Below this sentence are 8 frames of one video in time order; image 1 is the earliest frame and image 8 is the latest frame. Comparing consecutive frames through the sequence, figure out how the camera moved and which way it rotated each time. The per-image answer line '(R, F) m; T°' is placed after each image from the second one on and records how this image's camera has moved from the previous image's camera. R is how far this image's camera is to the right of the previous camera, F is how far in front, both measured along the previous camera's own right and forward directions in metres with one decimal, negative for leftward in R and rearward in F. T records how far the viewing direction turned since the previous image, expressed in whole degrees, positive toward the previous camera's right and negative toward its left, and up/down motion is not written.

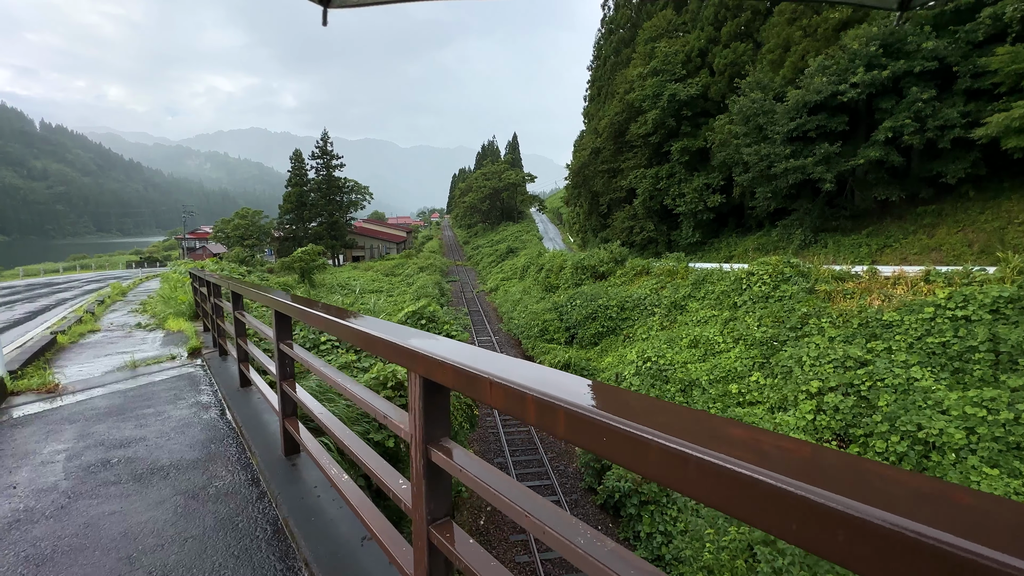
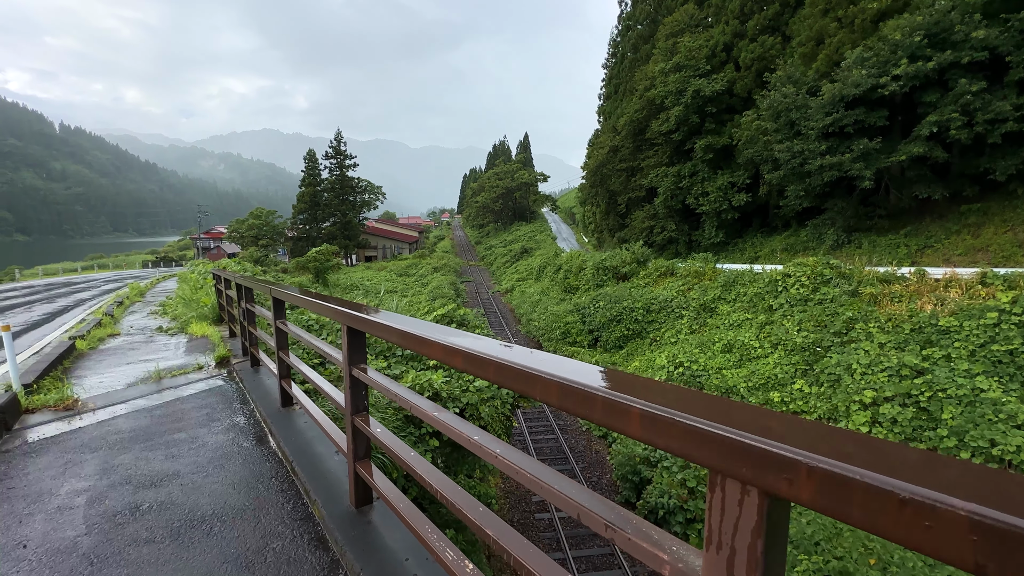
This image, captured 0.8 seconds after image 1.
(-0.3, +0.3) m; -1°
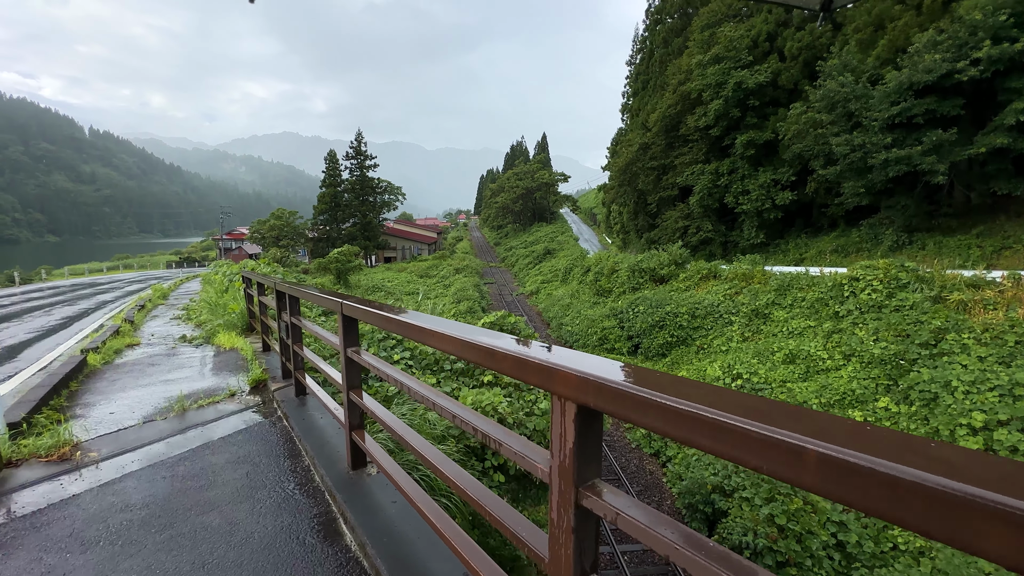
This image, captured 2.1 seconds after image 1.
(-0.5, +0.6) m; -2°
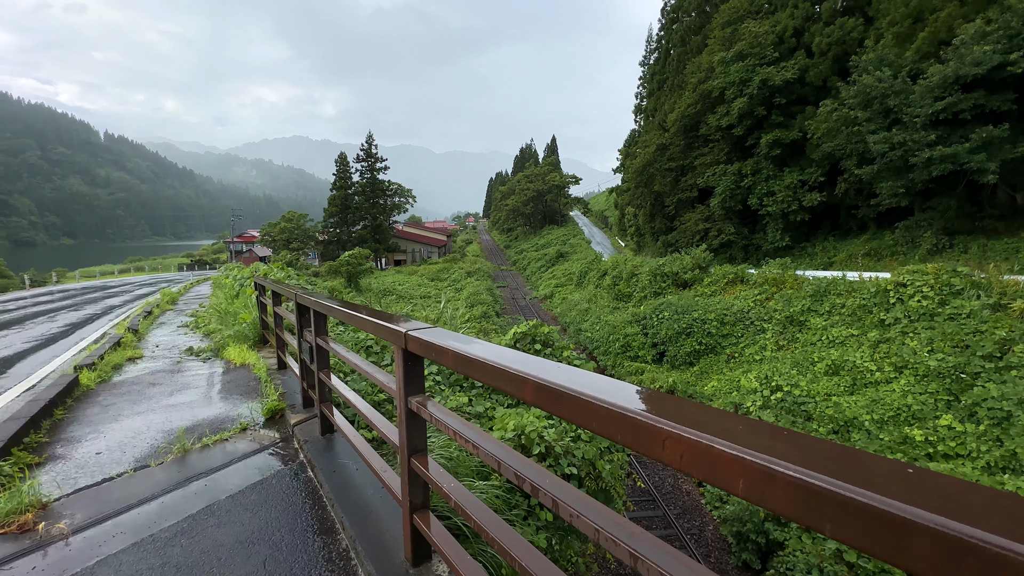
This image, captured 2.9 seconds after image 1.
(-0.3, +0.4) m; -1°
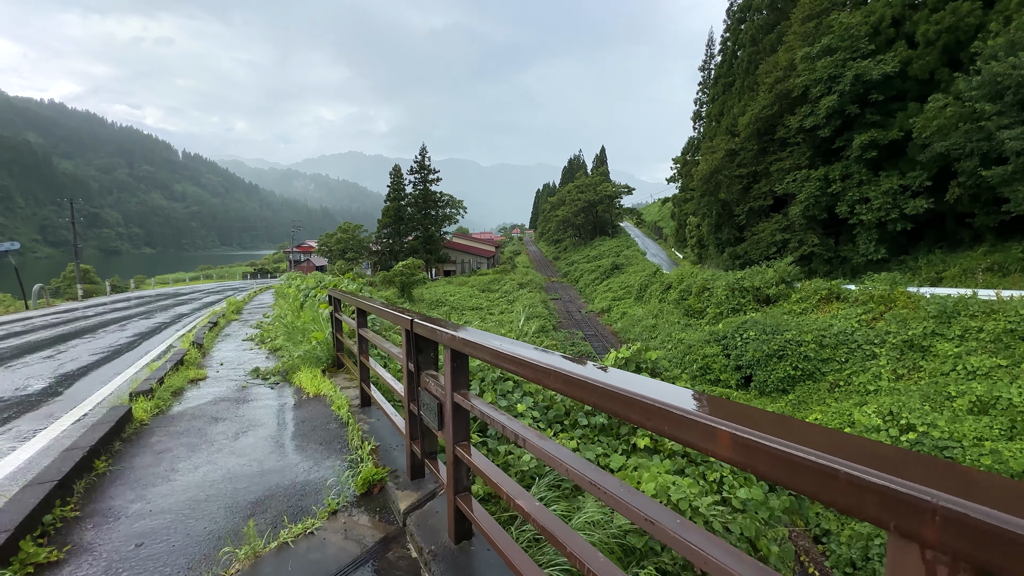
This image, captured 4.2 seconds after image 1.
(-0.5, +0.7) m; -6°
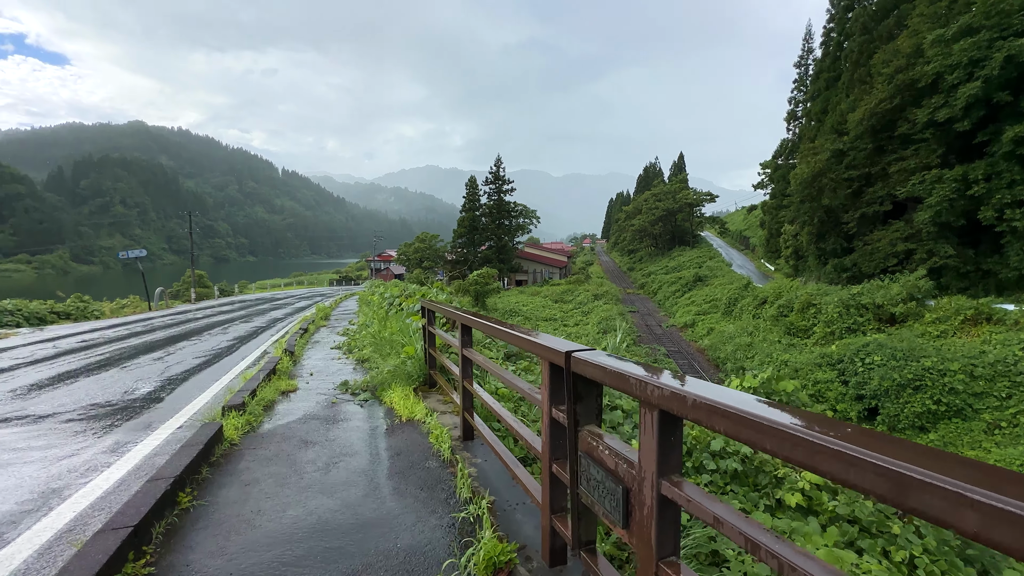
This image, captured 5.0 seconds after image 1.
(-0.3, +0.4) m; -9°
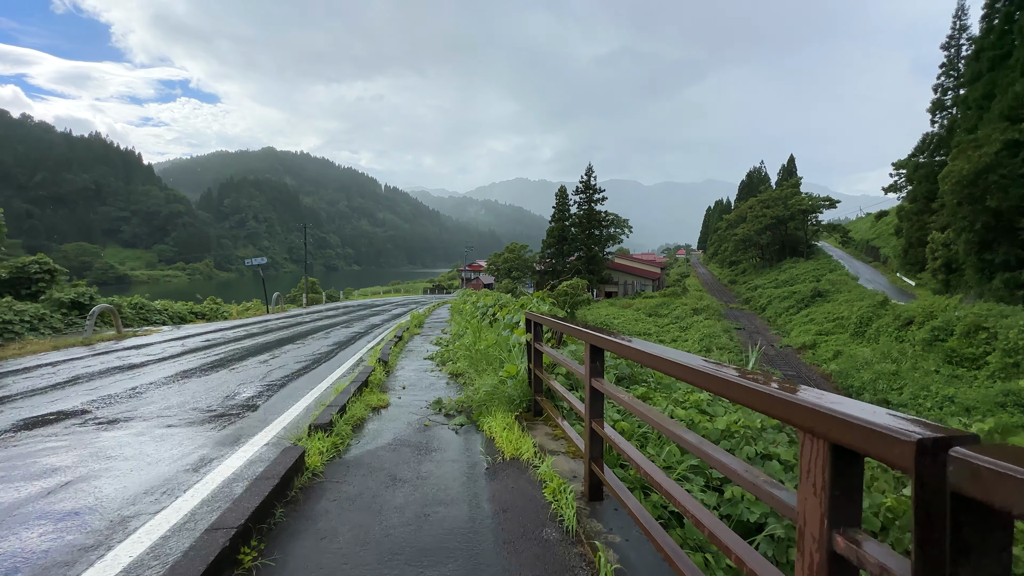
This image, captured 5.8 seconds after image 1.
(-0.2, +0.5) m; -11°
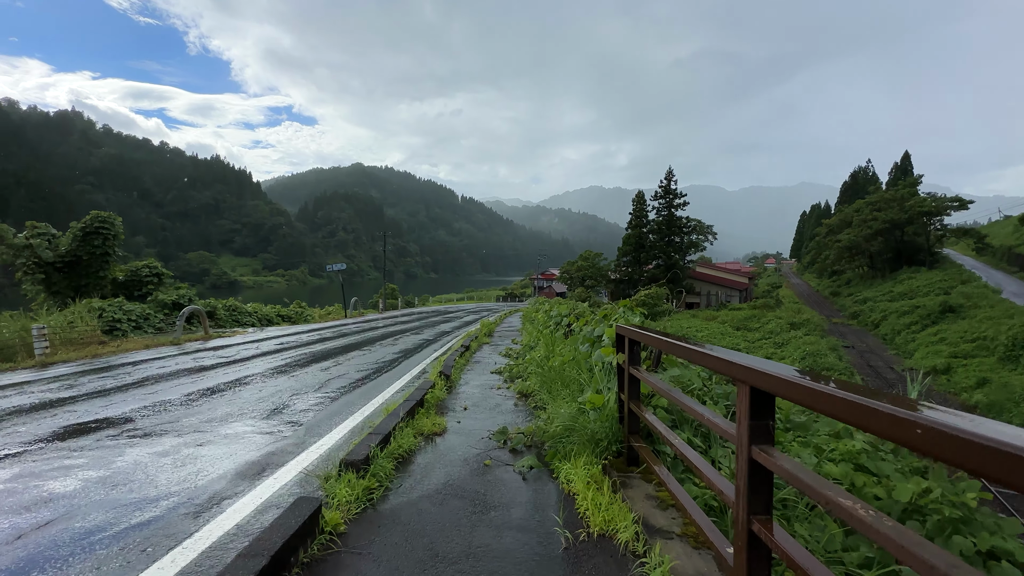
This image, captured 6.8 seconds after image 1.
(-0.1, +0.6) m; -9°
